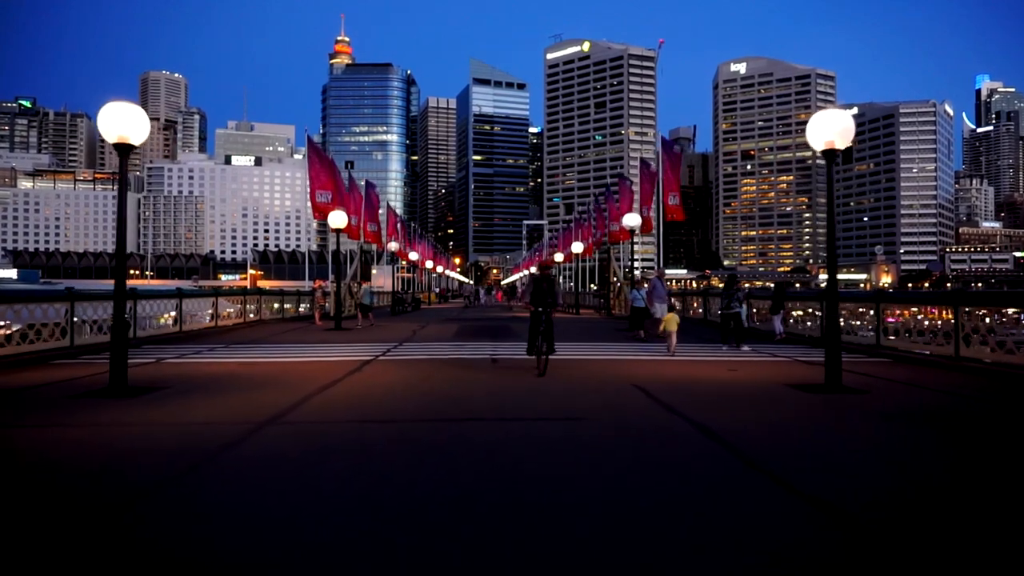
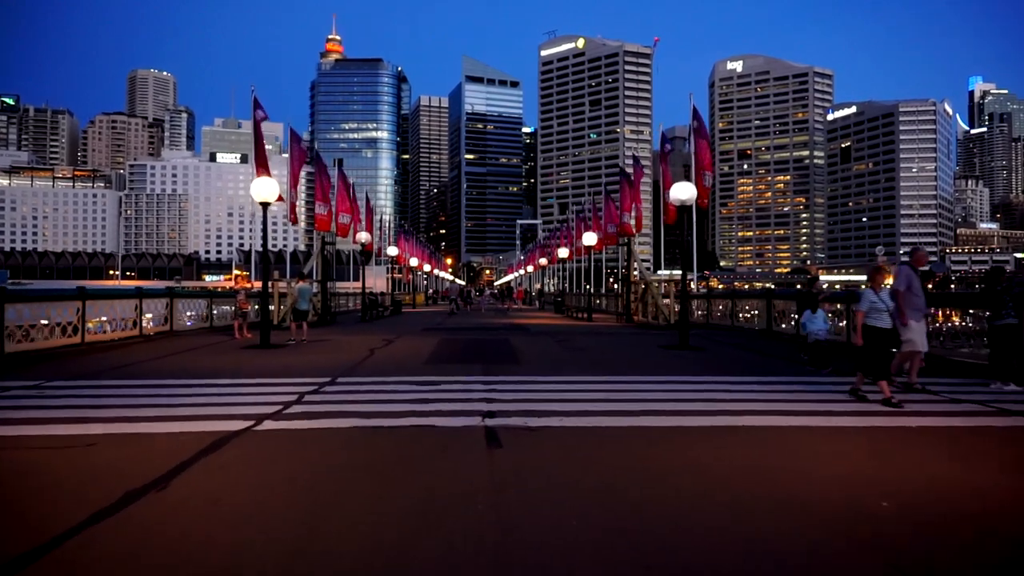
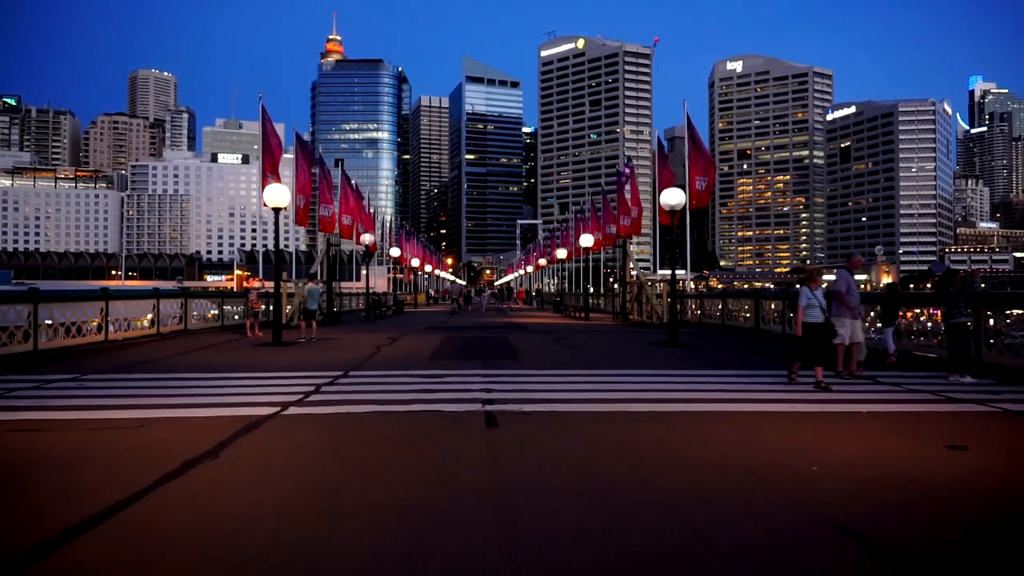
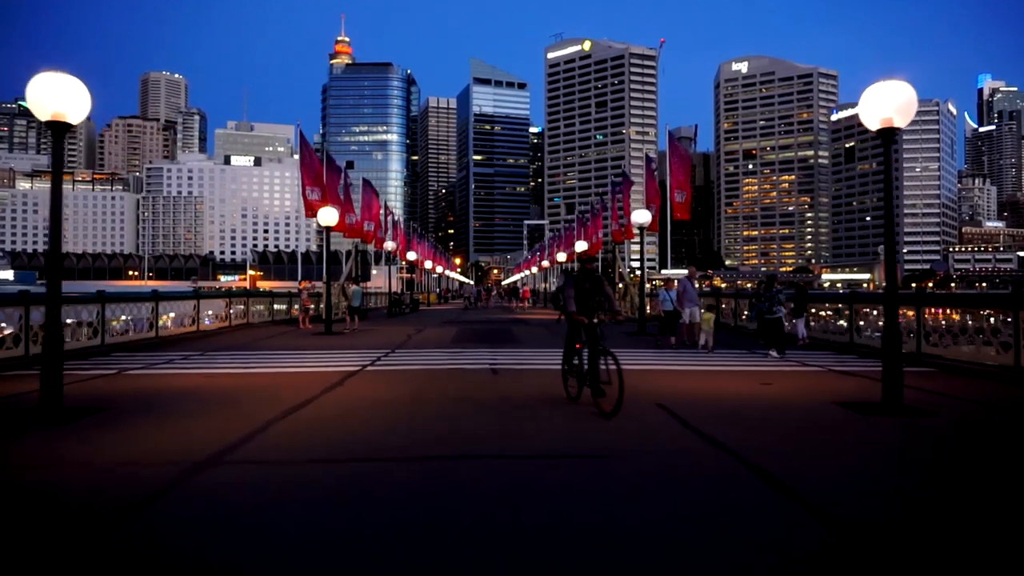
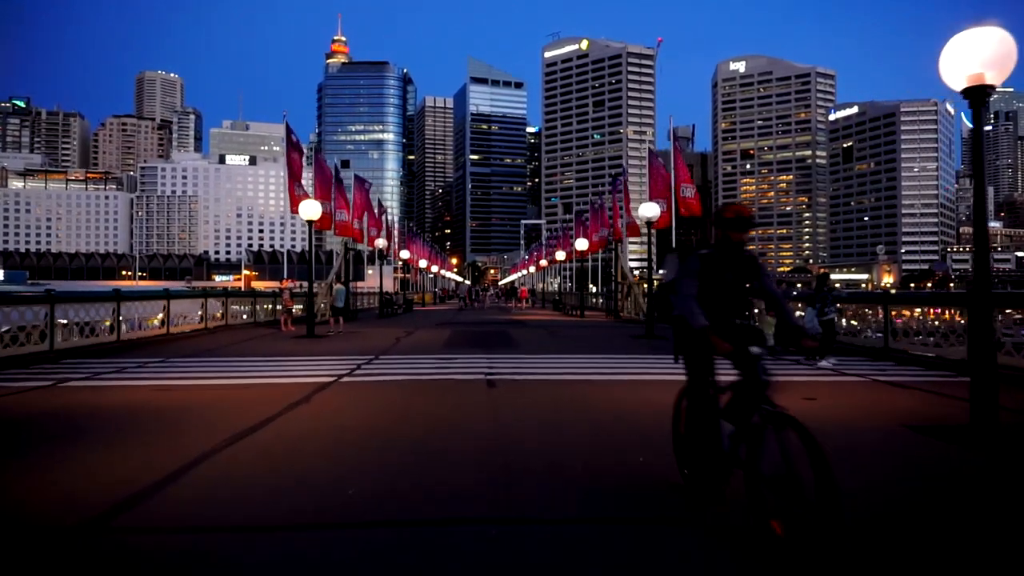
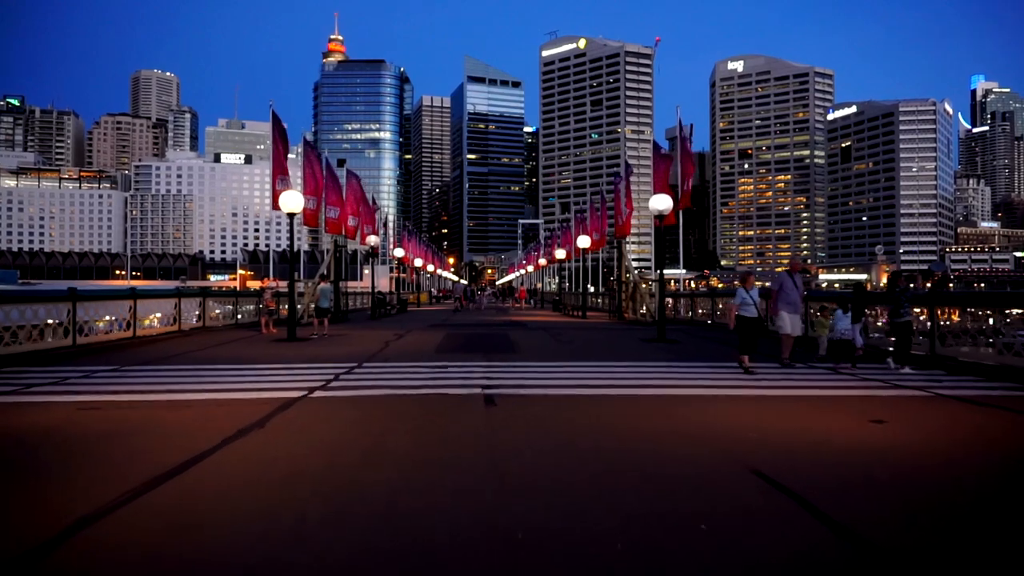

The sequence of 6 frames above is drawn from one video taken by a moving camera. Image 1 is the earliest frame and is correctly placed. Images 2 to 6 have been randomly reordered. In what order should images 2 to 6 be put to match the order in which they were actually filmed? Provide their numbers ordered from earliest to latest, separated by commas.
4, 5, 6, 3, 2
